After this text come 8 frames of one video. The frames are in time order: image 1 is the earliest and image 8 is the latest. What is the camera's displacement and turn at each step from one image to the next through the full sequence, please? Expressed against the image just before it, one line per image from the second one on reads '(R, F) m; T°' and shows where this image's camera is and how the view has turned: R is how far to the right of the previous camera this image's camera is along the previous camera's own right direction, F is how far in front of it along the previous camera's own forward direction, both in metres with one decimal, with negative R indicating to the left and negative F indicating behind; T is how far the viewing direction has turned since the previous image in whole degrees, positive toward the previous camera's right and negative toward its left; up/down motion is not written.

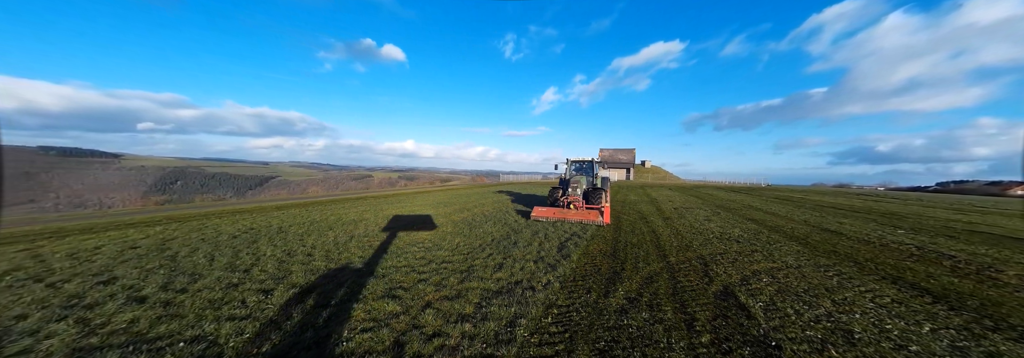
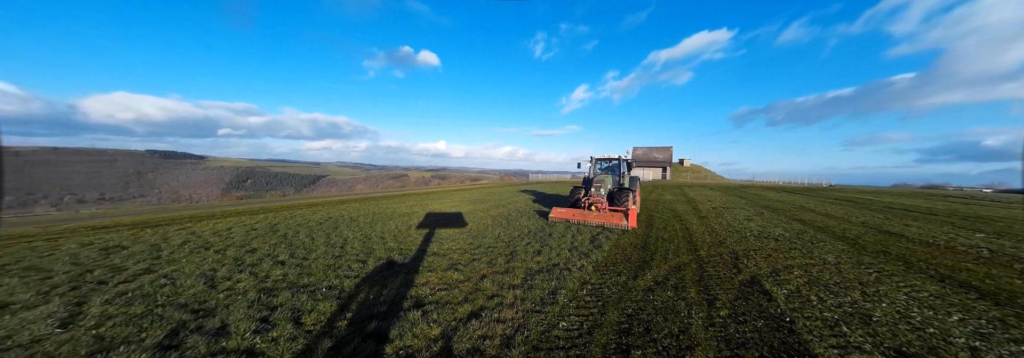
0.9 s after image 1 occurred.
(-0.2, -0.7) m; -6°
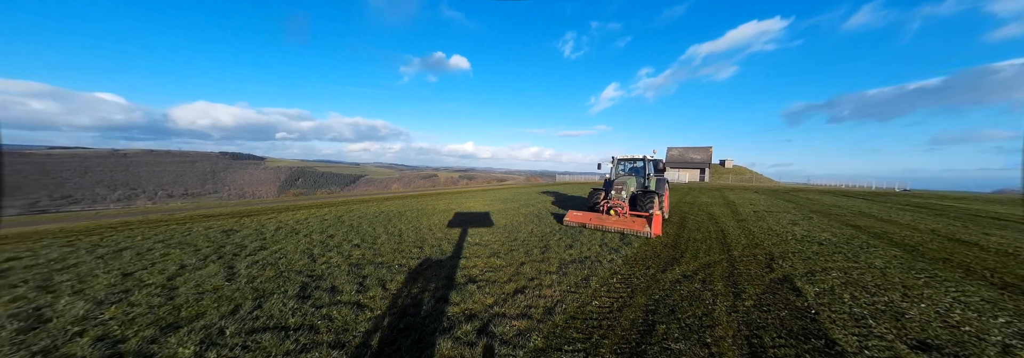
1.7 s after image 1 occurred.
(-0.2, -0.6) m; -6°
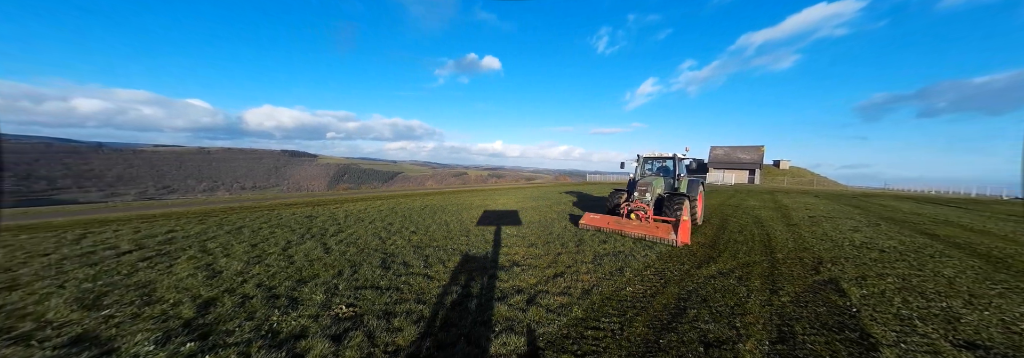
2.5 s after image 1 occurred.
(-0.2, -0.5) m; -7°
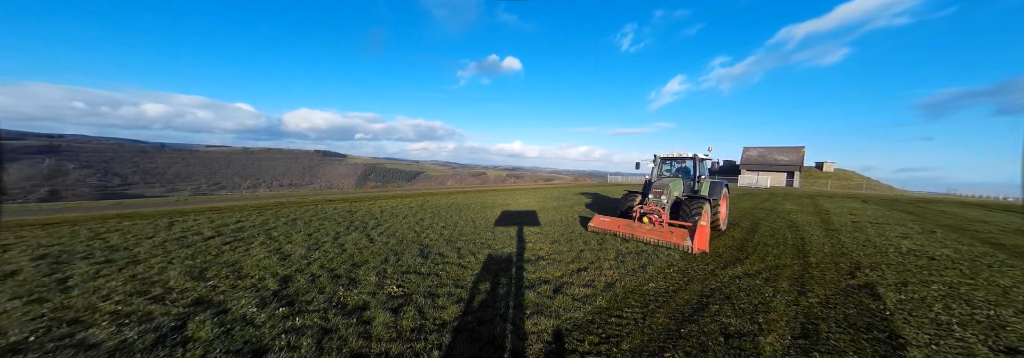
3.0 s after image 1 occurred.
(-0.1, -0.3) m; -4°
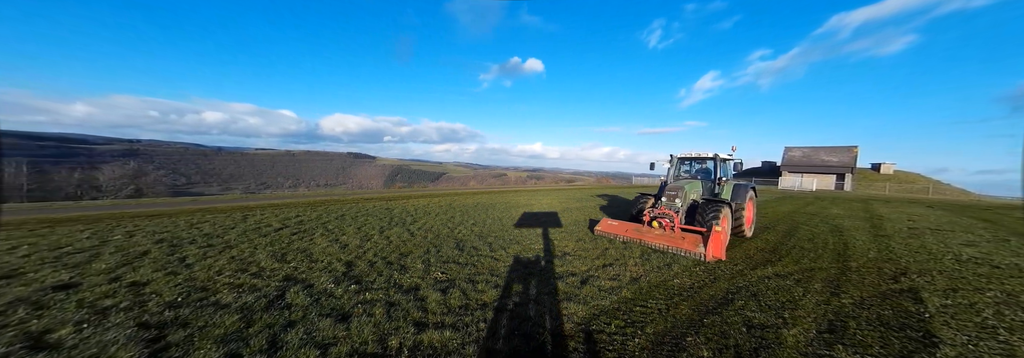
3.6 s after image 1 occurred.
(-0.1, -0.4) m; -5°
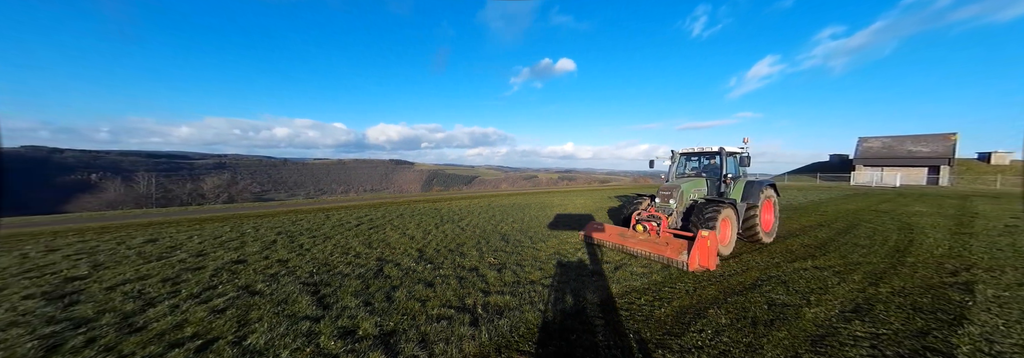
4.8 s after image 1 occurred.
(-0.1, -0.7) m; -7°
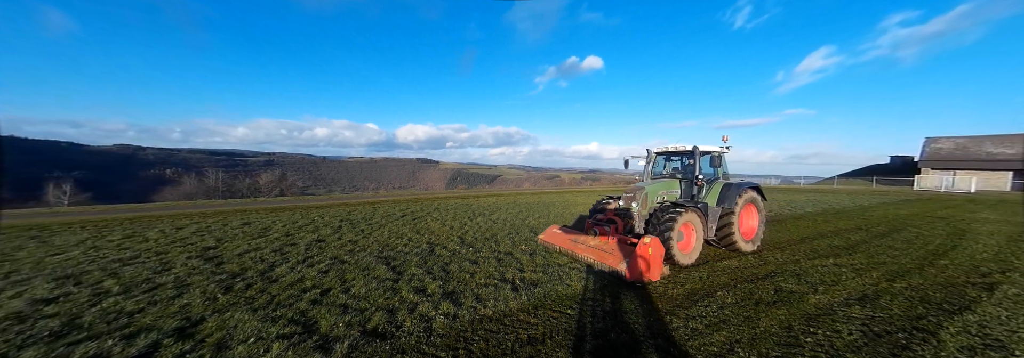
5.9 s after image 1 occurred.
(-0.2, -0.7) m; -5°
